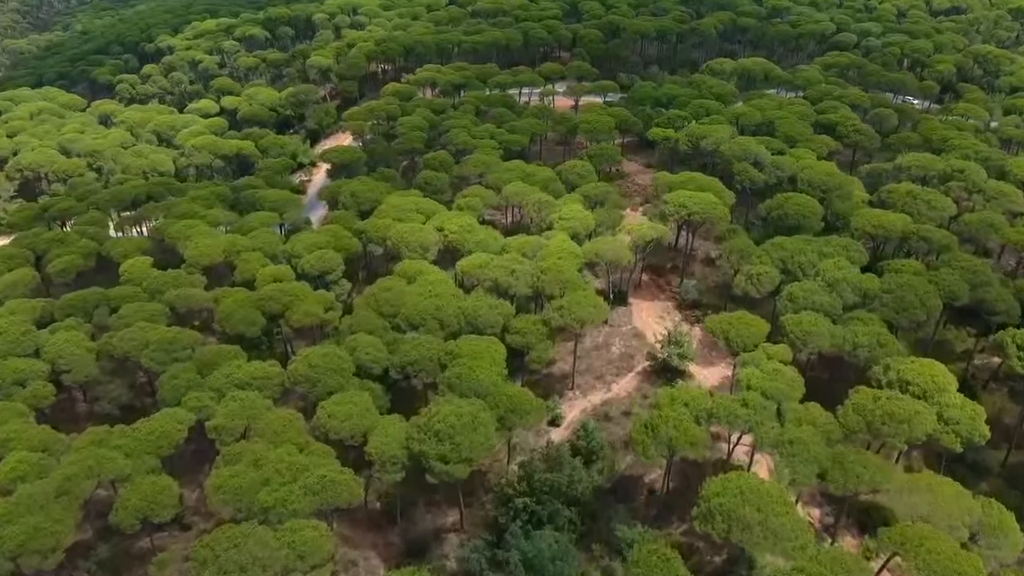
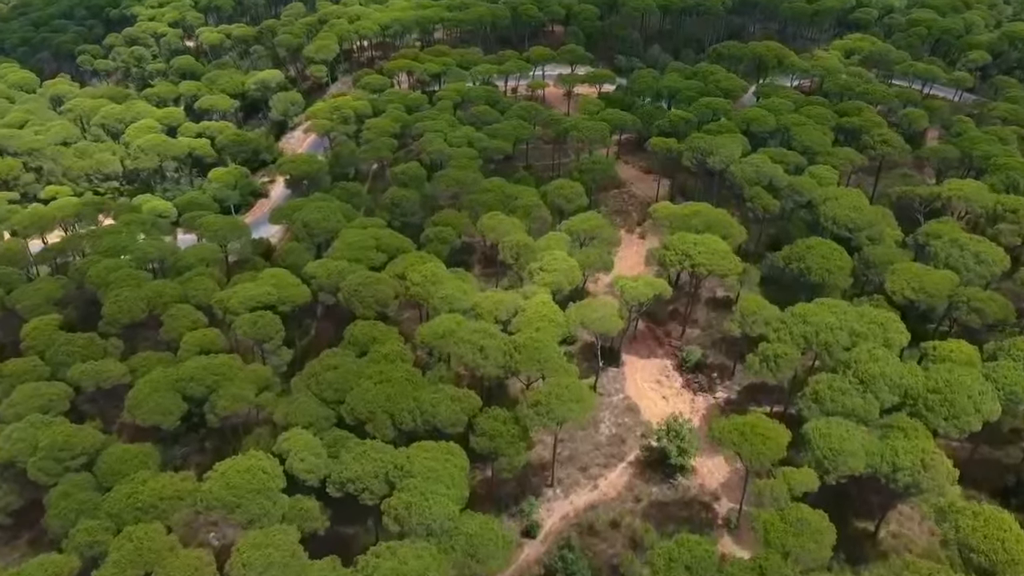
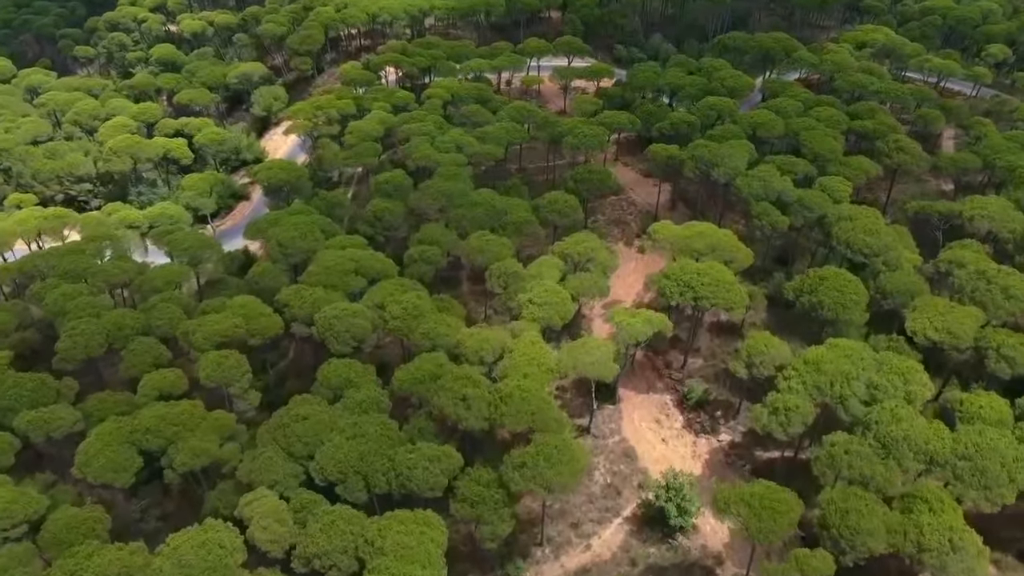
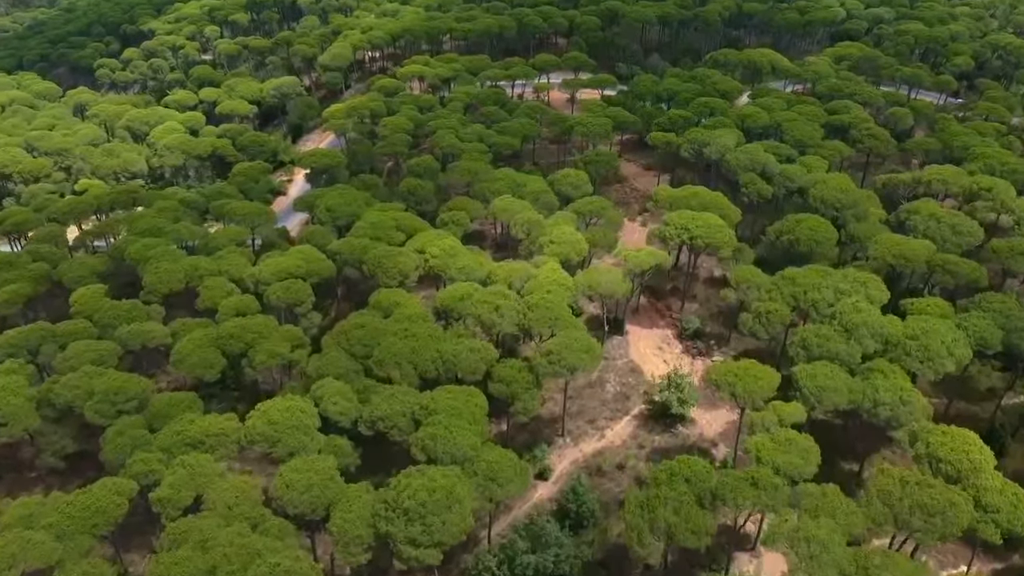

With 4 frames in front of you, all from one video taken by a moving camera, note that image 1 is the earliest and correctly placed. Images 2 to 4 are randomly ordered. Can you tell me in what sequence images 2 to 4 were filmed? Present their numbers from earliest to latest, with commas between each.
4, 2, 3
